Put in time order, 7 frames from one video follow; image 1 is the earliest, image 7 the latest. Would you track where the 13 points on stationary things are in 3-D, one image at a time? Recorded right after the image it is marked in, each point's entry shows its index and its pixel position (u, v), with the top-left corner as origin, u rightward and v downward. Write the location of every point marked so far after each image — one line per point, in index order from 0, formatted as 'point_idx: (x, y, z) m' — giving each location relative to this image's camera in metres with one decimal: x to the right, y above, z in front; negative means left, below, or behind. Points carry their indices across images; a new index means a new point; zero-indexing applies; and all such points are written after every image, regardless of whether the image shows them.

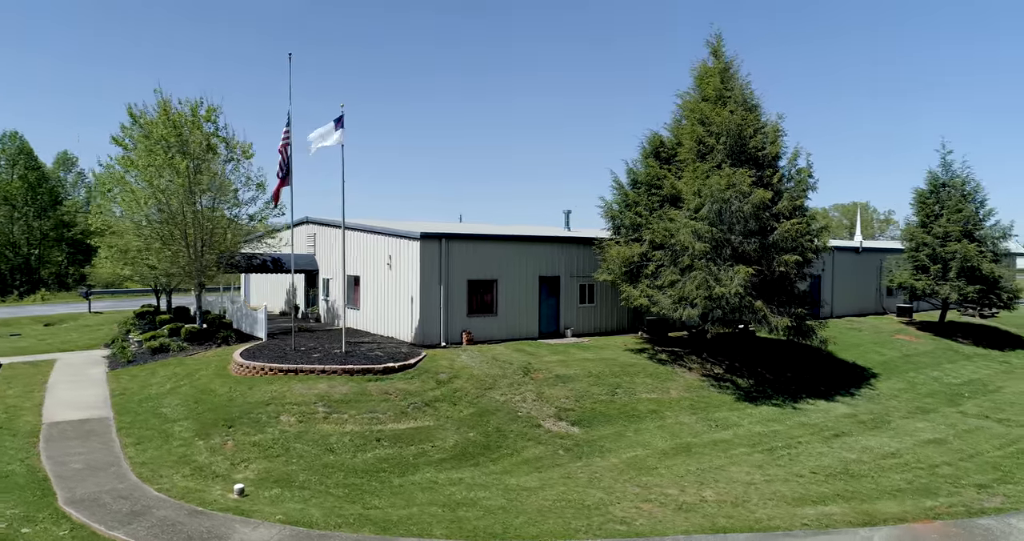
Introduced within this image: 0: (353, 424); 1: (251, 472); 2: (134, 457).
0: (-3.0, -2.9, +11.4) m
1: (-4.1, -3.2, +9.5) m
2: (-6.1, -3.1, +9.8) m
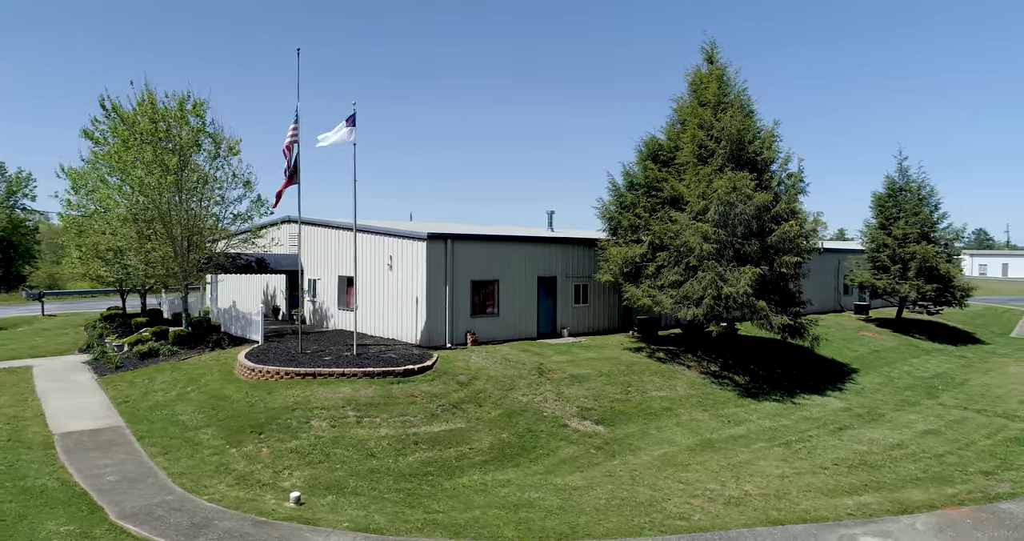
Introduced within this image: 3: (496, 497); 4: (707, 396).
0: (-2.3, -2.9, +11.2) m
1: (-3.3, -3.2, +9.2) m
2: (-5.3, -3.1, +9.4) m
3: (-0.2, -3.5, +9.2) m
4: (+5.3, -3.4, +16.4) m
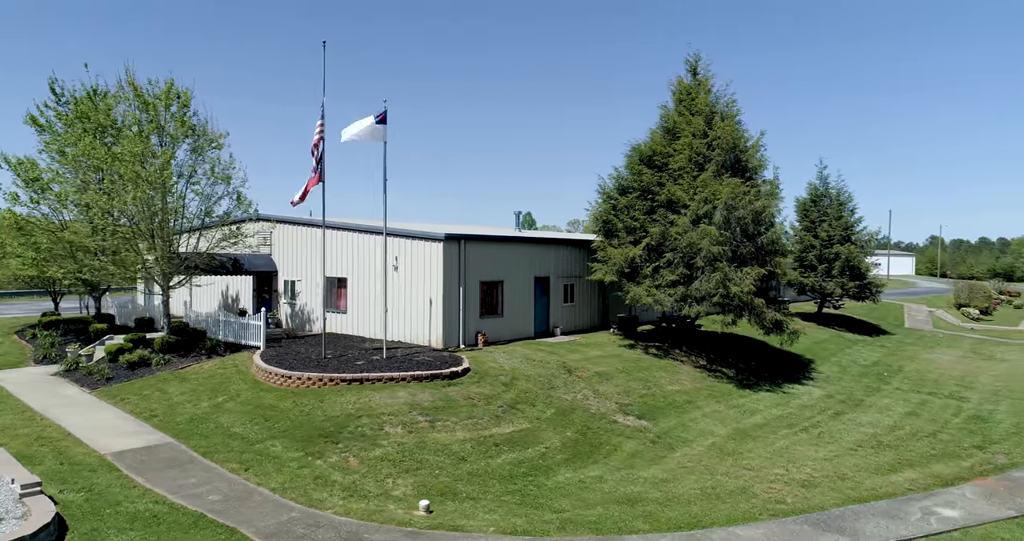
0: (-0.9, -3.0, +11.1) m
1: (-1.6, -3.3, +9.0) m
2: (-3.6, -3.1, +8.9) m
3: (+1.4, -3.5, +9.5) m
4: (+5.8, -3.4, +17.5) m
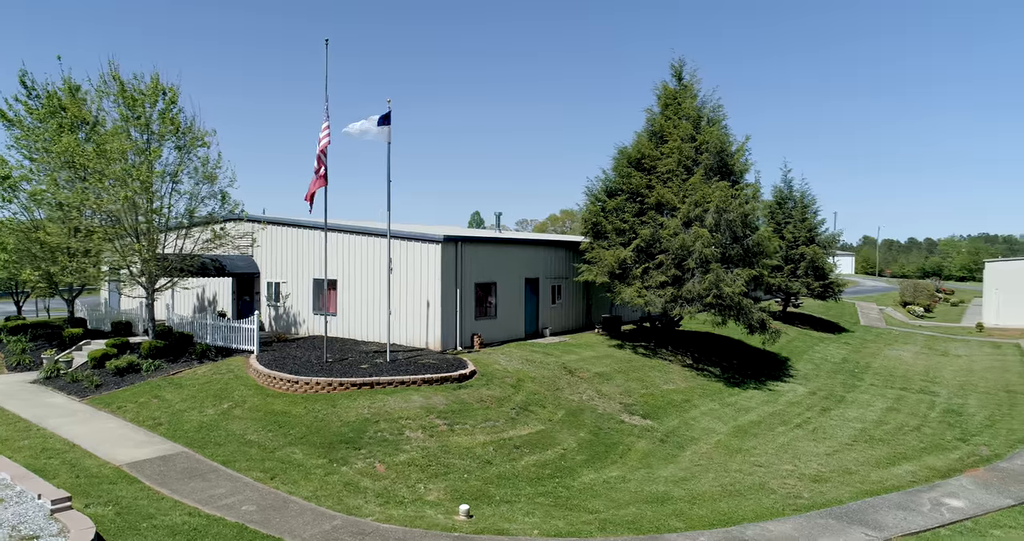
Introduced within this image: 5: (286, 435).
0: (-0.6, -3.0, +11.1) m
1: (-1.1, -3.3, +9.0) m
2: (-3.1, -3.2, +8.7) m
3: (+1.9, -3.6, +9.7) m
4: (+5.7, -3.5, +17.9) m
5: (-4.0, -2.9, +10.7) m
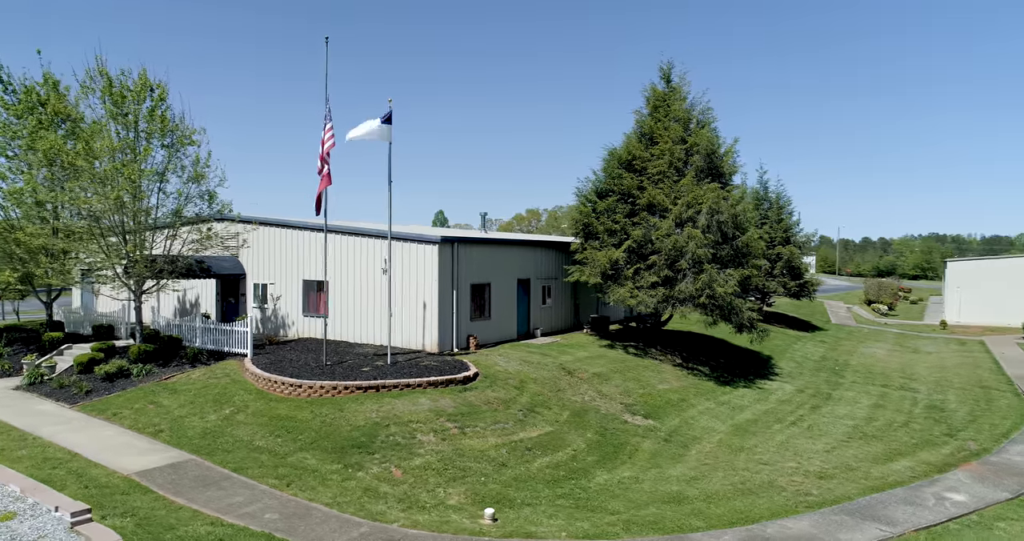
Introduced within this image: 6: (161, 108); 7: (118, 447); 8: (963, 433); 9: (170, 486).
0: (-0.3, -3.1, +11.1) m
1: (-0.7, -3.4, +8.9) m
2: (-2.8, -3.2, +8.5) m
3: (+2.2, -3.6, +9.8) m
4: (+5.6, -3.5, +18.2) m
5: (-3.8, -3.0, +10.5) m
6: (-9.6, +4.4, +16.5) m
7: (-6.7, -3.0, +10.3) m
8: (+11.2, -4.0, +14.9) m
9: (-4.9, -3.1, +8.6) m
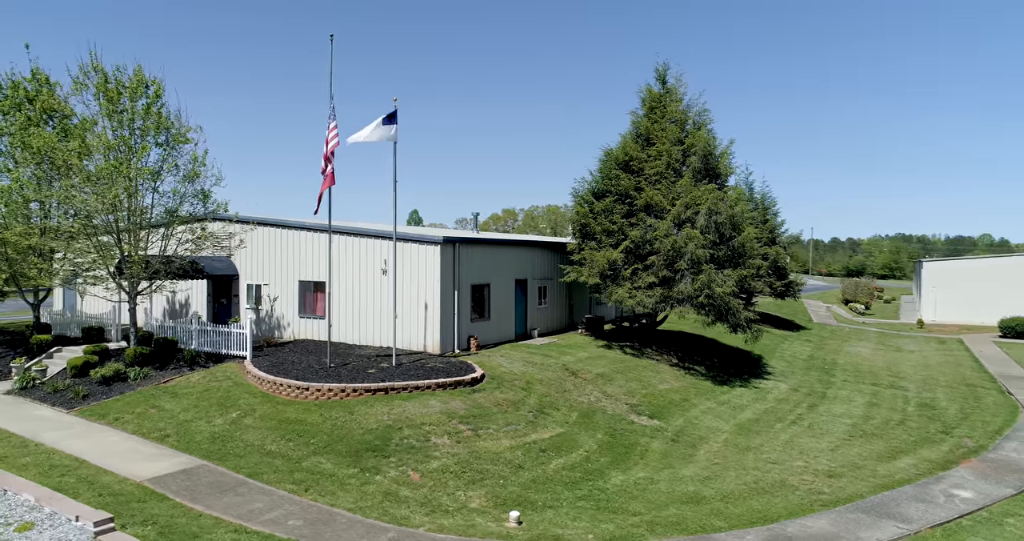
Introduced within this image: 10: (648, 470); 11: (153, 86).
0: (-0.1, -3.1, +11.1) m
1: (-0.4, -3.4, +8.9) m
2: (-2.4, -3.3, +8.4) m
3: (+2.5, -3.6, +9.8) m
4: (+5.6, -3.5, +18.3) m
5: (-3.5, -3.0, +10.3) m
6: (-9.5, +4.4, +16.1) m
7: (-6.5, -3.0, +10.0) m
8: (+11.3, -4.0, +15.3) m
9: (-4.6, -3.1, +8.5) m
10: (+2.4, -3.6, +10.9) m
11: (-9.5, +4.9, +15.8) m
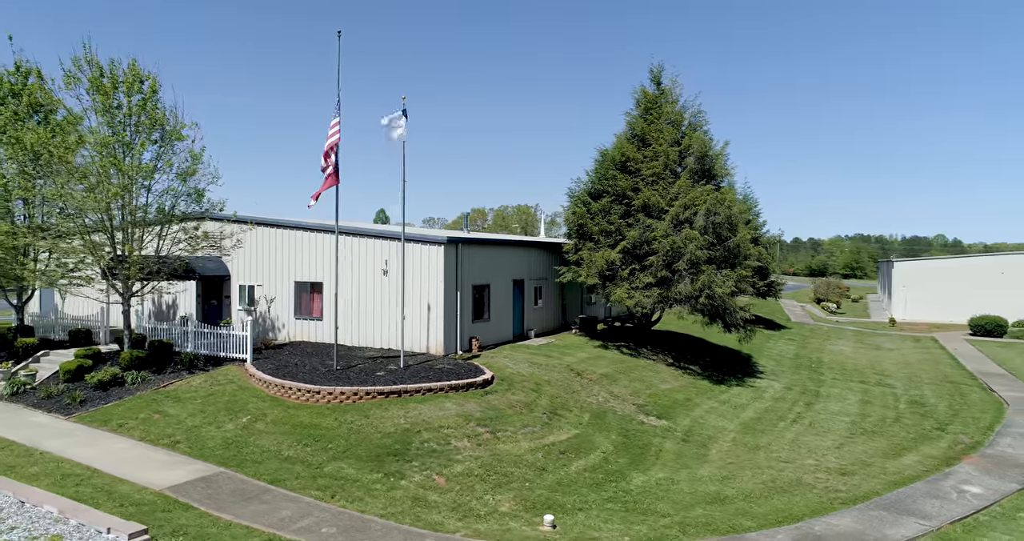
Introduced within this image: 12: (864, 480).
0: (+0.2, -3.1, +11.0) m
1: (0.0, -3.4, +8.8) m
2: (-2.0, -3.3, +8.3) m
3: (+2.9, -3.7, +9.9) m
4: (+5.7, -3.5, +18.5) m
5: (-3.1, -3.0, +10.1) m
6: (-9.4, +4.4, +15.6) m
7: (-6.1, -3.1, +9.7) m
8: (+11.5, -4.1, +15.7) m
9: (-4.1, -3.2, +8.2) m
10: (+2.8, -3.7, +11.0) m
11: (-9.4, +4.8, +15.3) m
12: (+6.4, -3.8, +10.9) m
